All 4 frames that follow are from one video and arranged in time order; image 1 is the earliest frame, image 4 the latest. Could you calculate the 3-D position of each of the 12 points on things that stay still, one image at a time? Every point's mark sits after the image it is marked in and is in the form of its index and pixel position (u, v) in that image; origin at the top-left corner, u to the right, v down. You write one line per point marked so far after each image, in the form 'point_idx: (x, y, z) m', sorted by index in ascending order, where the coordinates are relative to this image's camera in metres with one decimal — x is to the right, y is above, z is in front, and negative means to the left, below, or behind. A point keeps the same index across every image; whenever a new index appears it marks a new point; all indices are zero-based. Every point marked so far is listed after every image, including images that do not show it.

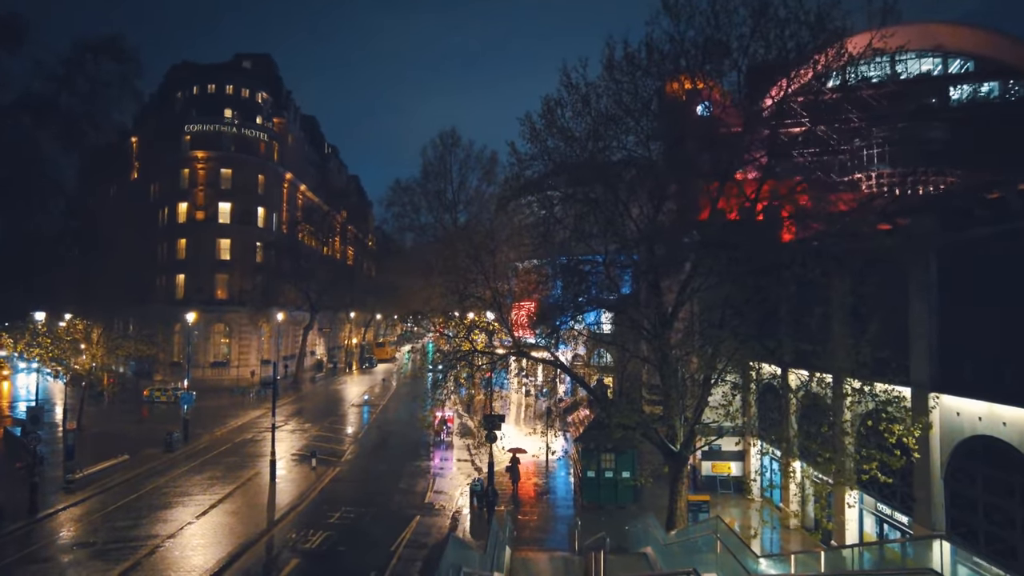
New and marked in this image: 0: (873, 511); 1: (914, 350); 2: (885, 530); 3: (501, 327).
0: (+8.2, -5.0, +15.9) m
1: (+8.2, -1.2, +14.4) m
2: (+8.2, -5.2, +15.5) m
3: (-0.3, -1.2, +19.3) m
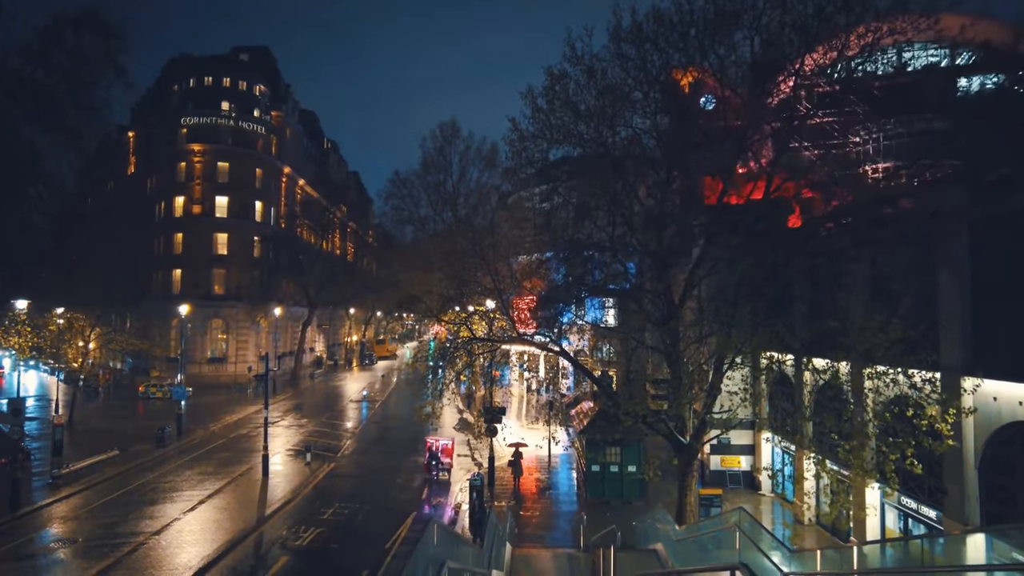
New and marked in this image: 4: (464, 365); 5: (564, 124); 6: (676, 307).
0: (+8.2, -4.6, +15.1) m
1: (+8.2, -0.8, +13.6) m
2: (+8.2, -4.9, +14.6) m
3: (-0.3, -0.8, +18.5) m
4: (-1.2, -2.0, +18.3) m
5: (+1.2, +3.7, +15.9) m
6: (+3.5, -0.4, +15.1) m
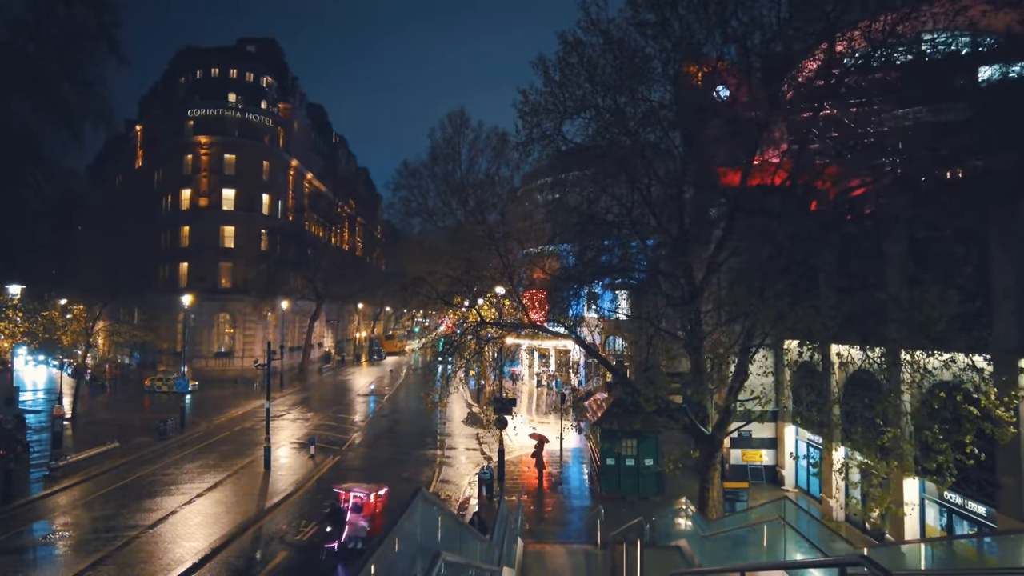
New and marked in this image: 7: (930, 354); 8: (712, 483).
0: (+8.4, -4.3, +14.1) m
1: (+8.5, -0.5, +12.6) m
2: (+8.4, -4.5, +13.7) m
3: (0.0, -0.4, +17.6) m
4: (-0.9, -1.6, +17.4) m
5: (+1.4, +4.1, +15.0) m
6: (+3.7, 0.0, +14.2) m
7: (+6.4, -1.0, +10.8) m
8: (+4.2, -4.1, +14.8) m
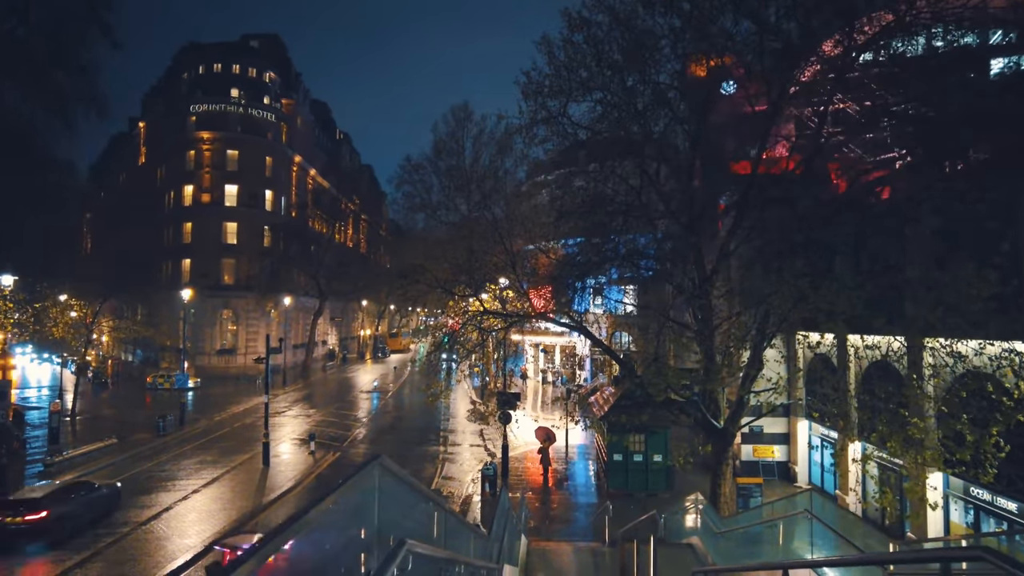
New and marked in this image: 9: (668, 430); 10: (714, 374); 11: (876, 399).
0: (+8.5, -4.0, +13.6) m
1: (+8.5, -0.2, +12.0) m
2: (+8.5, -4.3, +13.1) m
3: (+0.1, -0.2, +17.1) m
4: (-0.9, -1.4, +16.9) m
5: (+1.5, +4.3, +14.4) m
6: (+3.8, +0.2, +13.6) m
7: (+6.4, -0.8, +10.2) m
8: (+4.2, -3.8, +14.2) m
9: (+4.3, -3.9, +19.6) m
10: (+3.6, -1.5, +12.8) m
11: (+6.2, -1.9, +12.2) m
